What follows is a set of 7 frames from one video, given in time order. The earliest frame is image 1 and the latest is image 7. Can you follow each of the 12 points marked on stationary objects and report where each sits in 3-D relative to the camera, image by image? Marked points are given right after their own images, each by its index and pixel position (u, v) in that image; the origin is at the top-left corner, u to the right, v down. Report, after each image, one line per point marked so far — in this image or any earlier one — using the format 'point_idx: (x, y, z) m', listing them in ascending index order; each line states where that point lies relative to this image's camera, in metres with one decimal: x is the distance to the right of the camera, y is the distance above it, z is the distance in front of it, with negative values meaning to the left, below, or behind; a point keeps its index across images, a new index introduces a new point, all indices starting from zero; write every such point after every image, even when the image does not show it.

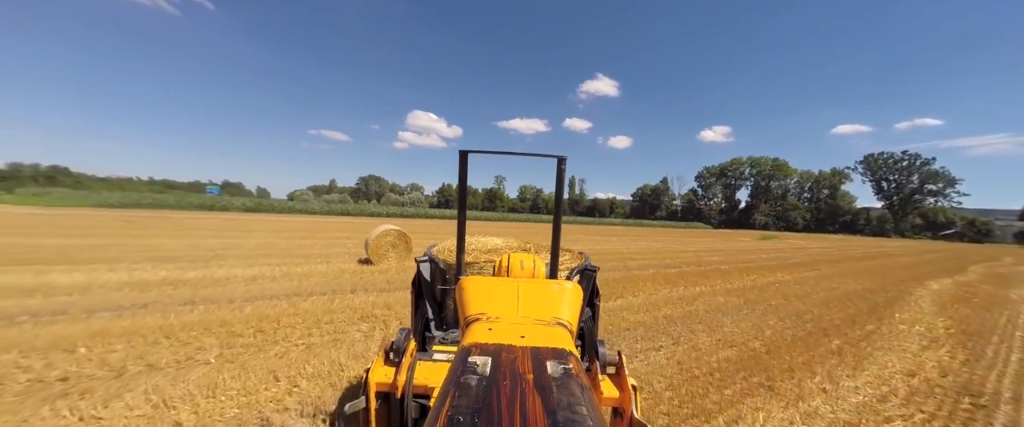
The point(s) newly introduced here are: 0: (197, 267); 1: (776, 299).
0: (-8.9, -1.4, +10.7) m
1: (+5.3, -1.7, +7.4) m
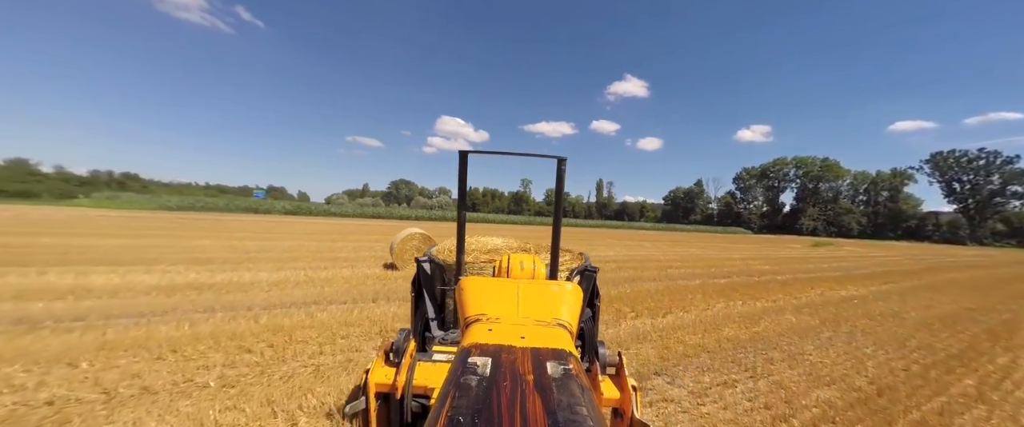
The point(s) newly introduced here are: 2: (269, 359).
0: (-8.1, -1.5, +10.7) m
1: (+5.9, -1.8, +6.4) m
2: (-2.6, -1.6, +4.1) m
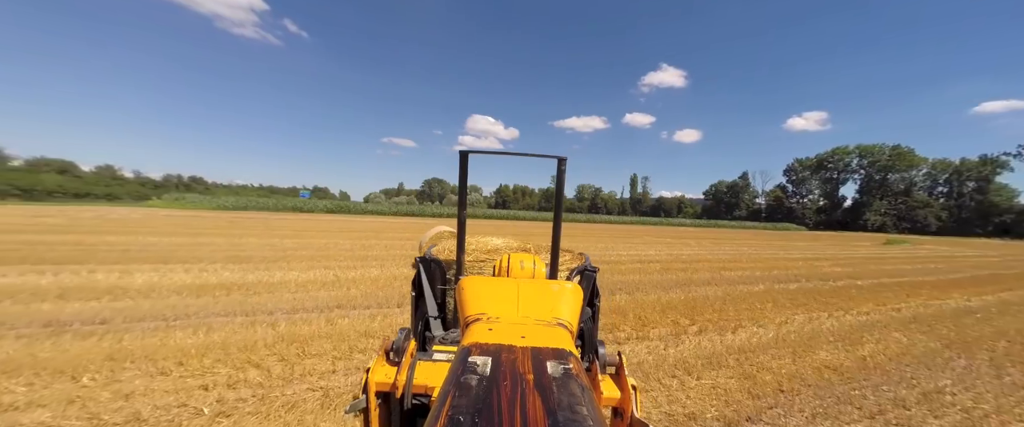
0: (-7.1, -1.5, +10.6) m
1: (+6.4, -1.7, +5.1) m
2: (-2.2, -1.6, +3.6) m
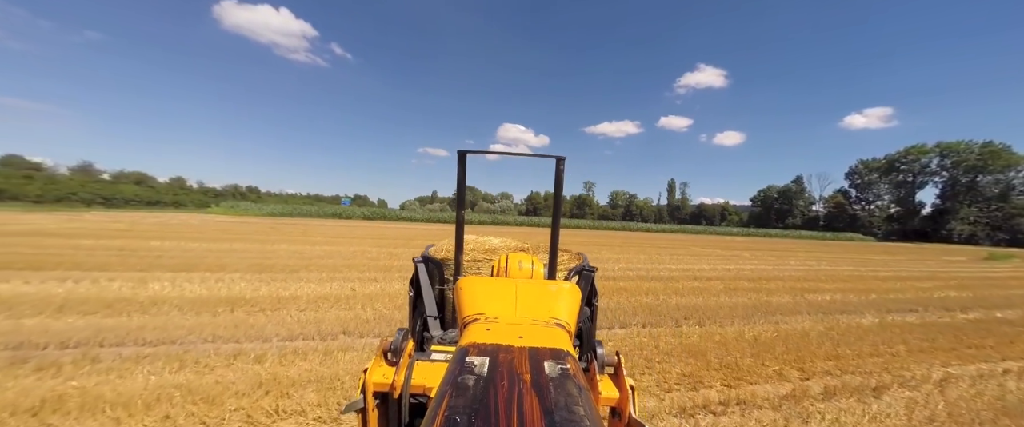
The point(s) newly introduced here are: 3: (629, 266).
0: (-6.1, -1.6, +10.0) m
1: (+6.8, -1.8, +3.3) m
2: (-1.9, -1.6, +2.5) m
3: (+4.5, -2.0, +14.4) m
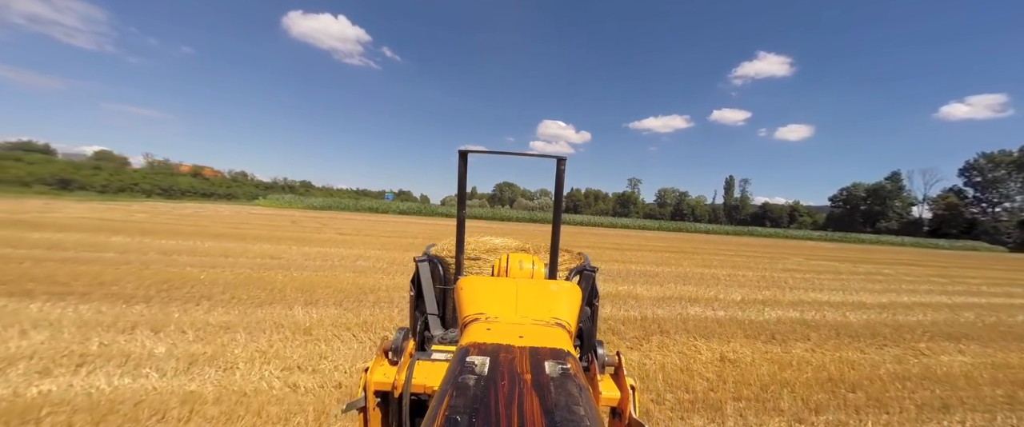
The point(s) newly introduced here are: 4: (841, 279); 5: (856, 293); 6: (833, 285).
0: (-5.3, -1.4, +5.7) m
1: (+7.0, -1.9, -2.2) m
2: (-1.8, -1.5, -2.1) m
3: (+5.7, -1.9, +9.1) m
4: (+10.9, -2.2, +12.7) m
5: (+9.1, -2.1, +10.3) m
6: (+9.4, -2.1, +11.1) m
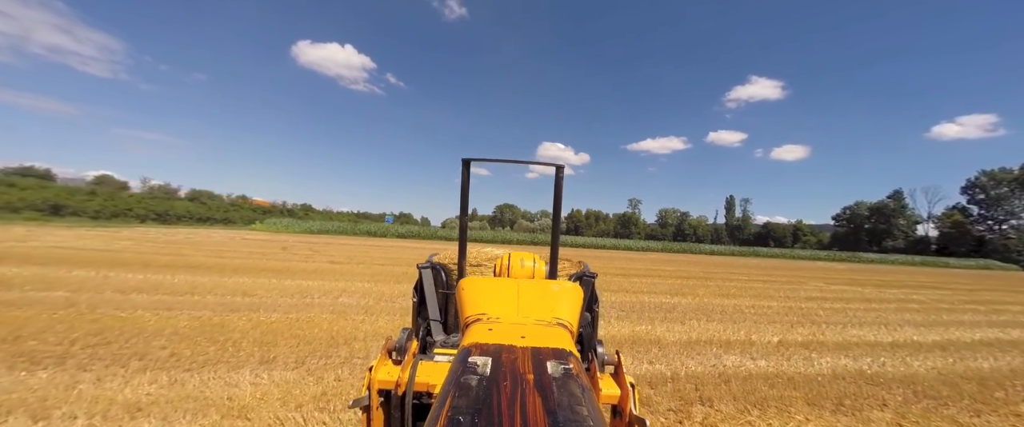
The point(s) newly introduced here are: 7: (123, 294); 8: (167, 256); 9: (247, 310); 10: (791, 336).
0: (-5.2, -1.9, +4.6) m
1: (+7.0, -1.8, -3.4) m
2: (-1.8, -1.6, -3.3) m
3: (+5.7, -2.5, +7.9) m
4: (+10.9, -2.9, +11.5) m
5: (+9.1, -2.7, +9.1) m
6: (+9.4, -2.8, +10.0) m
7: (-9.7, -2.1, +9.9) m
8: (-18.6, -2.4, +20.6) m
9: (-5.7, -2.2, +8.5) m
10: (+5.6, -2.5, +7.7) m
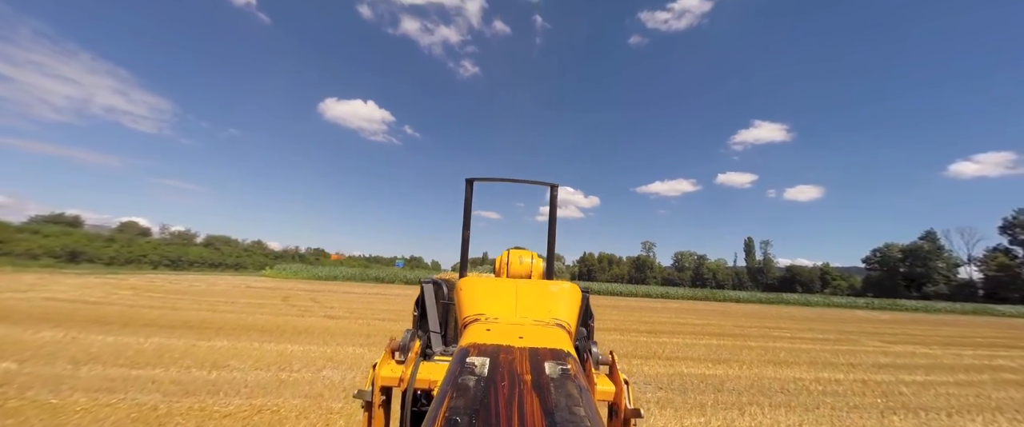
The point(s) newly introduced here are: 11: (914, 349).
0: (-5.1, -2.6, +3.1) m
1: (+6.9, -1.5, -5.1) m
2: (-1.8, -1.3, -4.7) m
3: (+6.0, -3.5, +6.1) m
4: (+11.3, -4.2, +9.5) m
5: (+9.4, -3.8, +7.2) m
6: (+9.7, -3.9, +8.0) m
7: (-9.3, -3.5, +8.5) m
8: (-17.9, -5.0, +19.4) m
9: (-5.4, -3.3, +7.1) m
10: (+5.9, -3.4, +5.9) m
11: (+15.1, -5.1, +14.4) m
